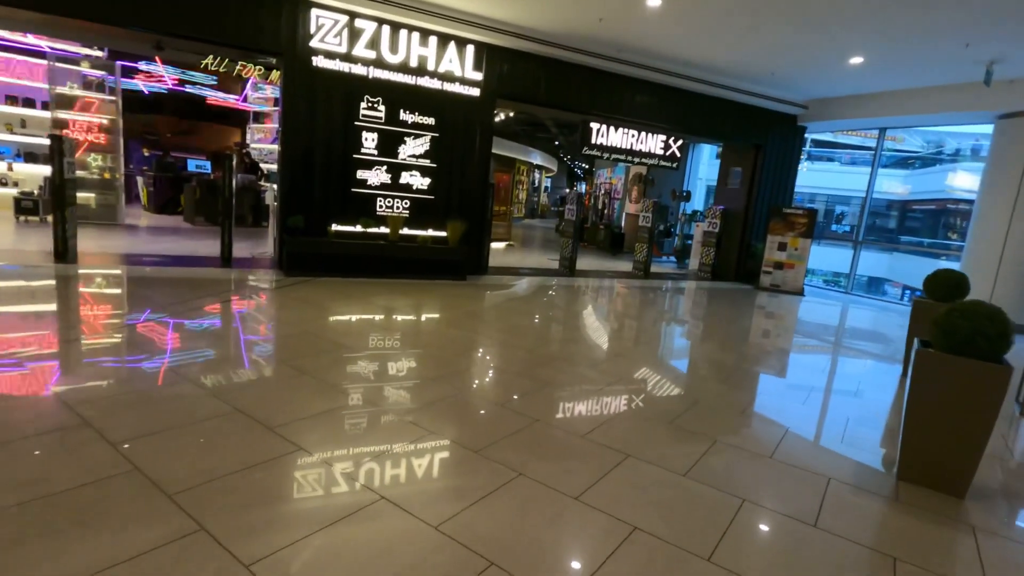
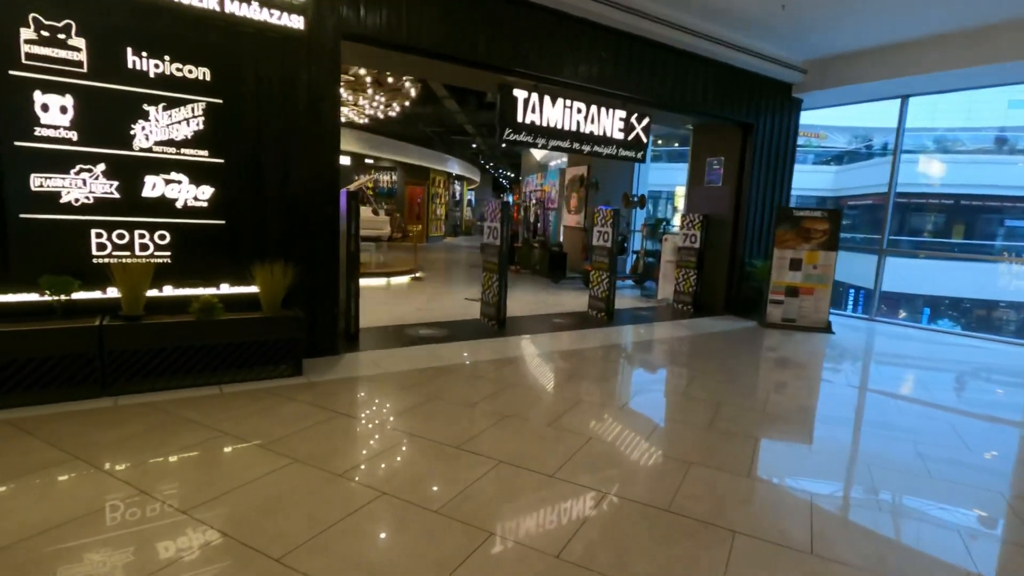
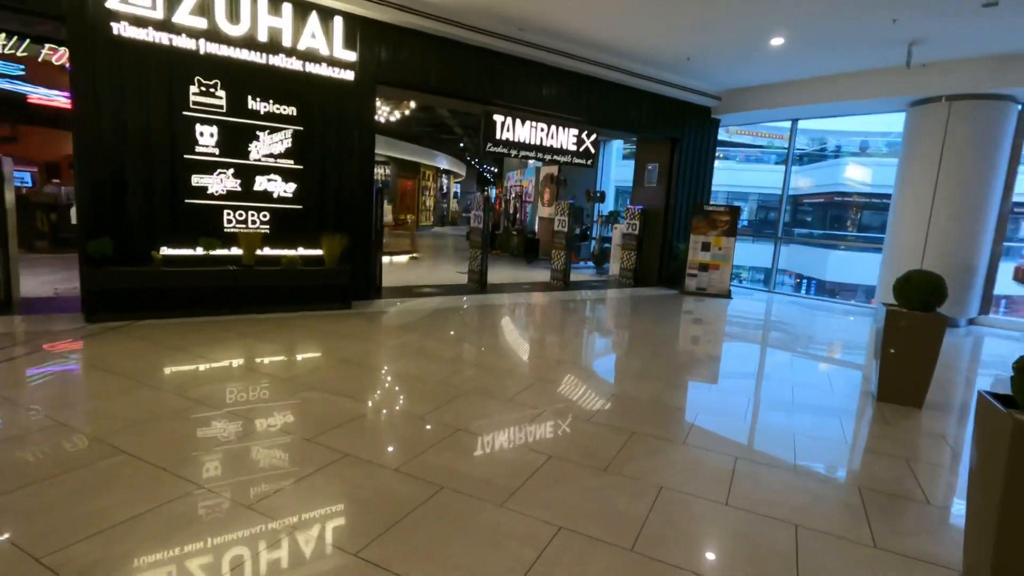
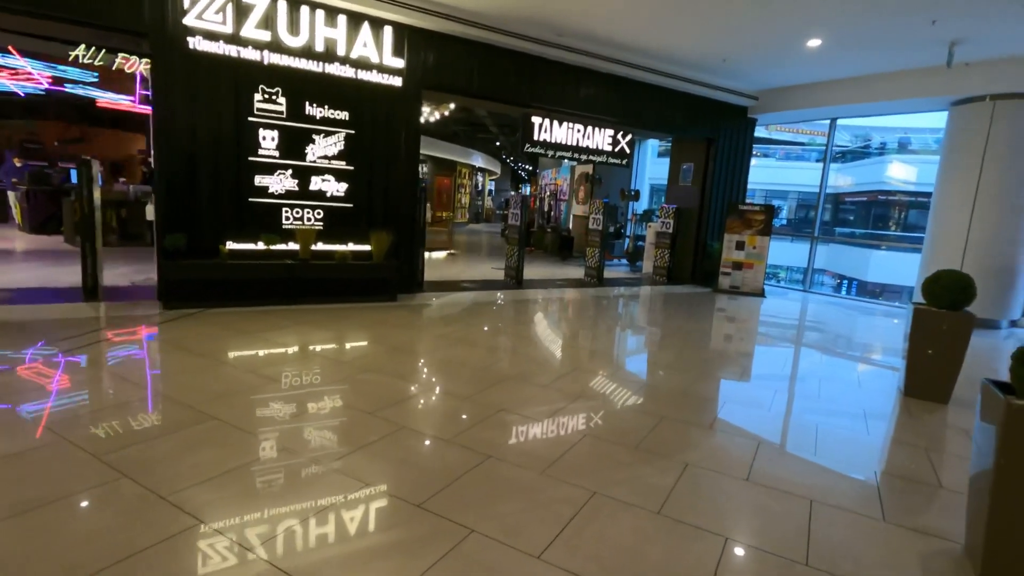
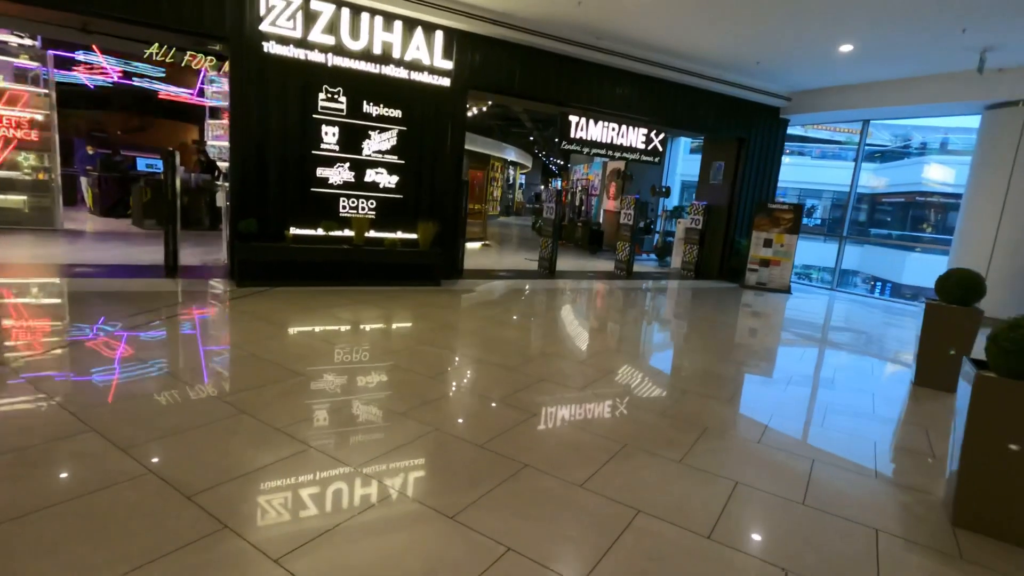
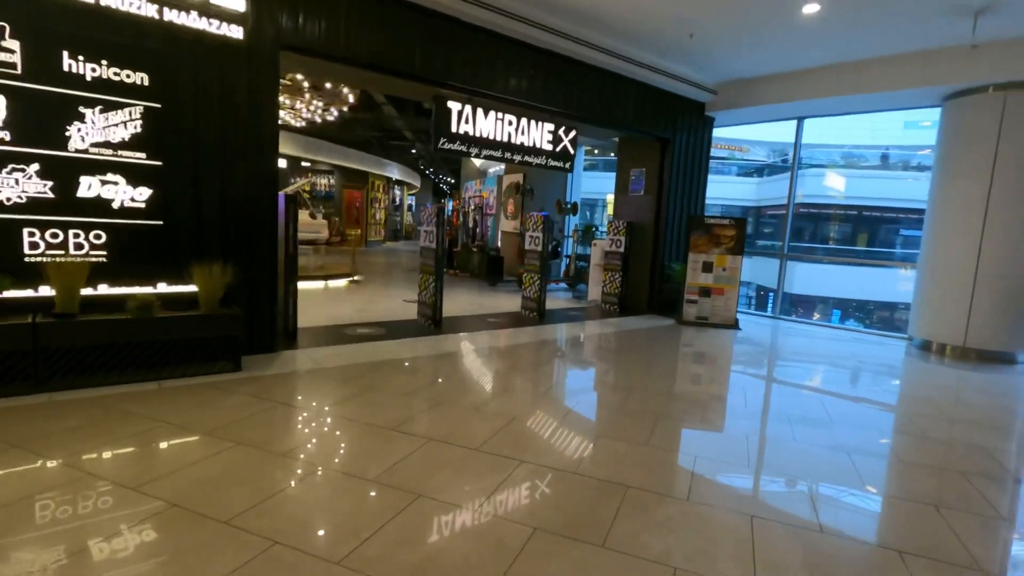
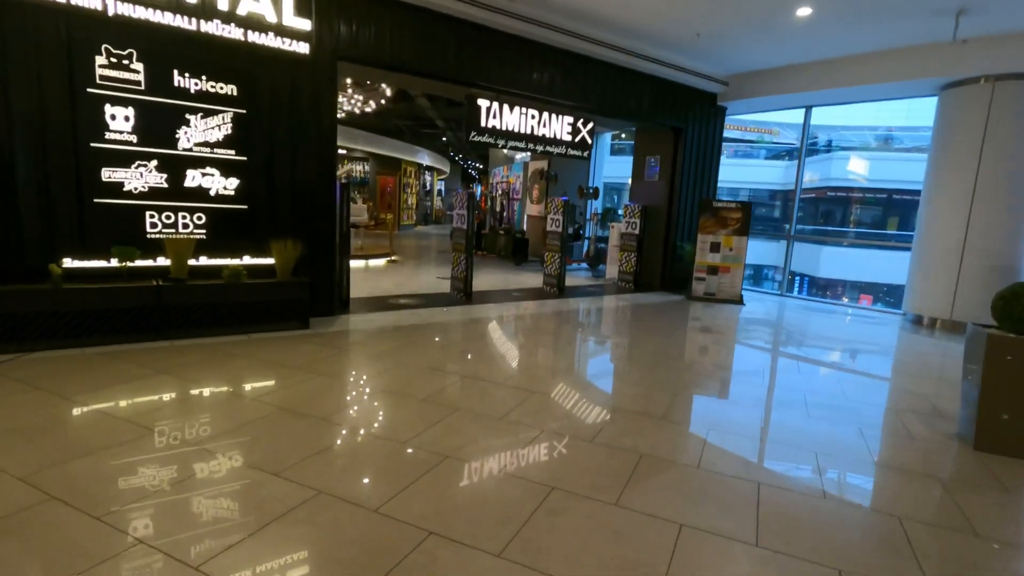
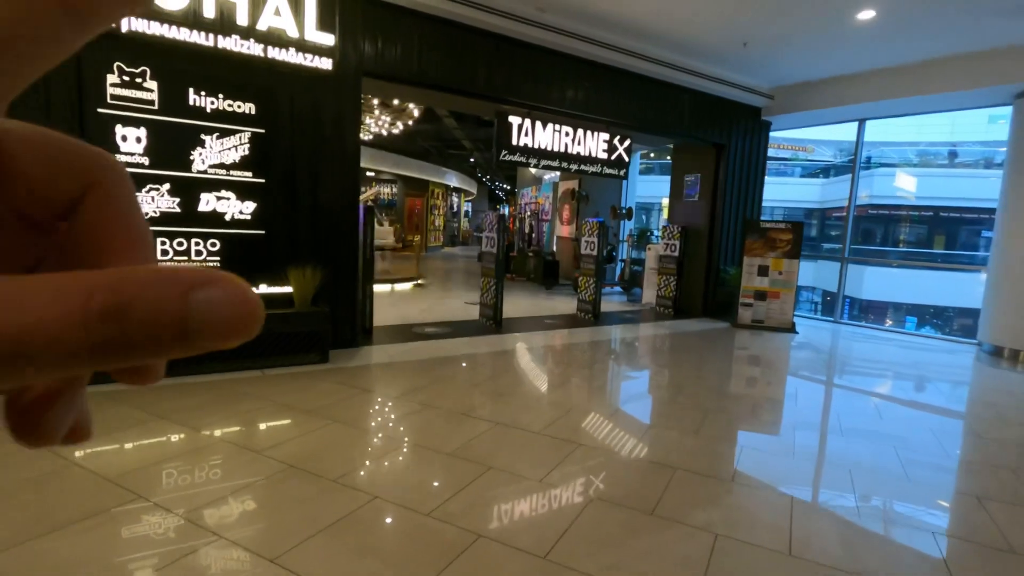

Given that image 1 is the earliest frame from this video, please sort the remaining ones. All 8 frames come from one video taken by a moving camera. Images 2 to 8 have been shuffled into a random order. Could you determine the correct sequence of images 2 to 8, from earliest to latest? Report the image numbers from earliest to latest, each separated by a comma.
5, 4, 3, 7, 8, 6, 2
